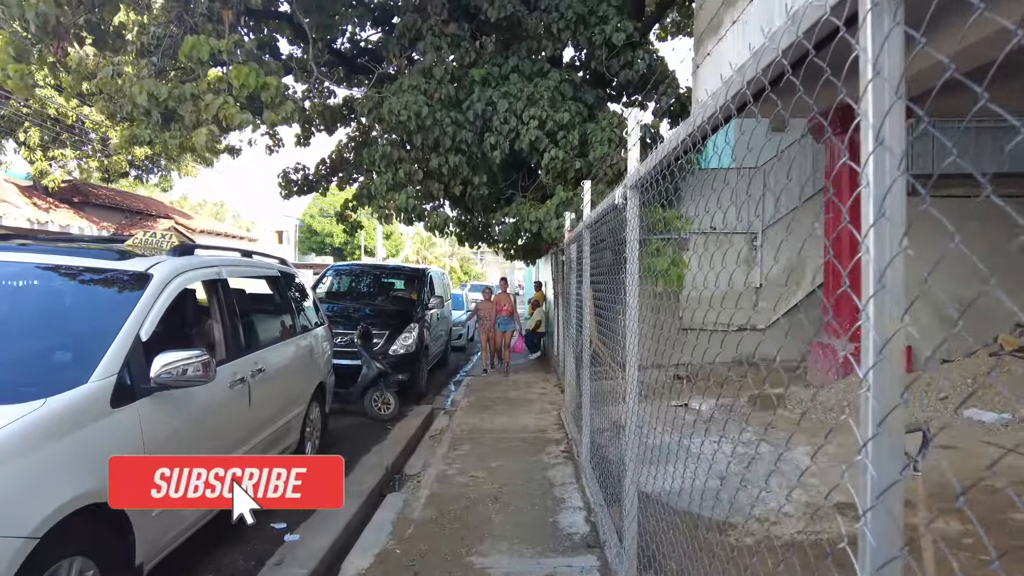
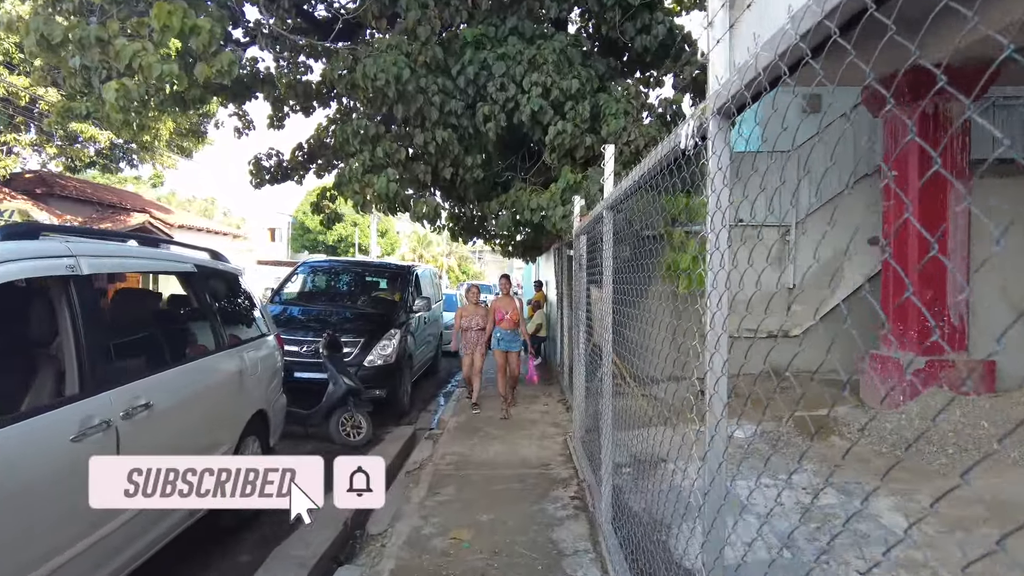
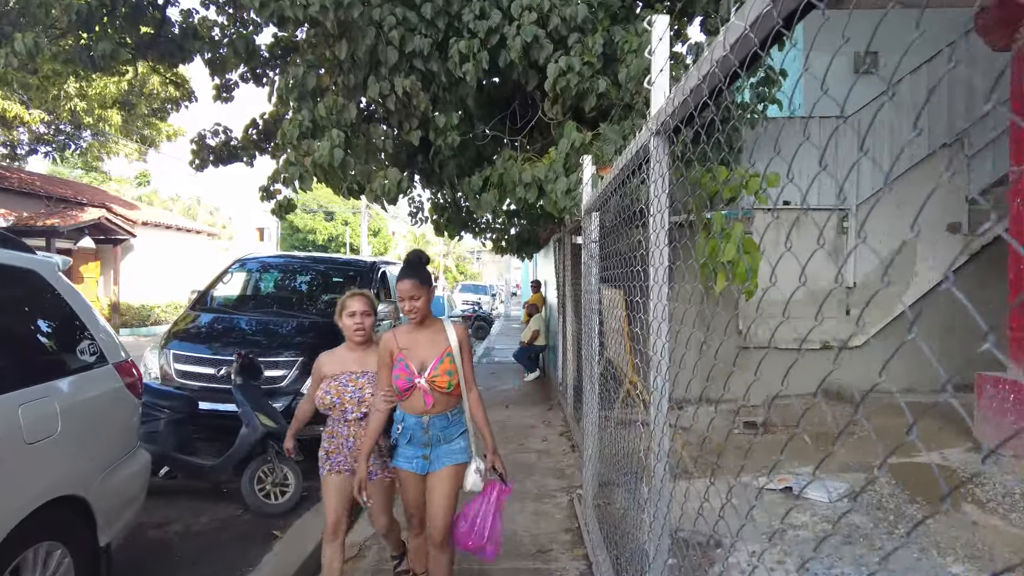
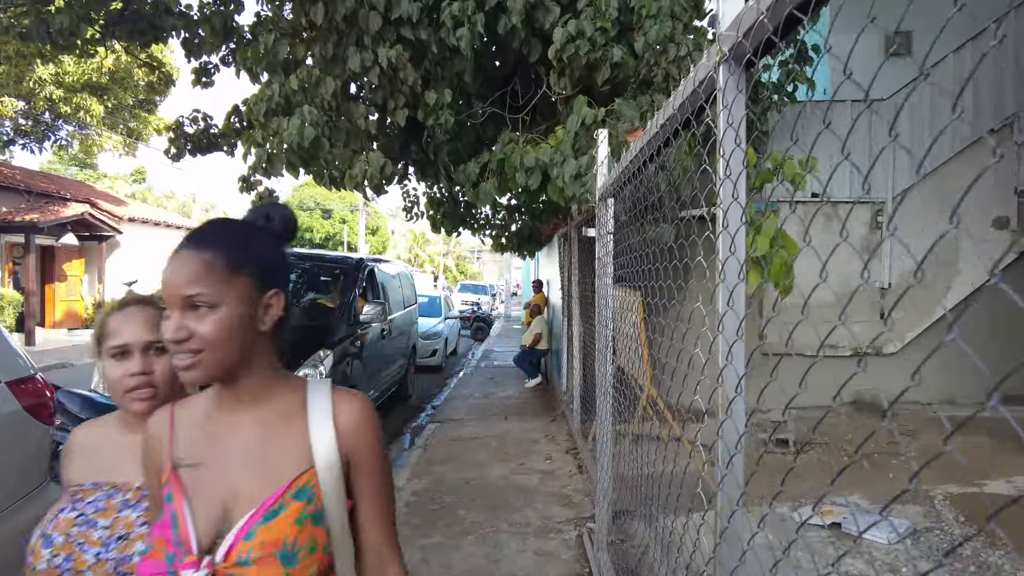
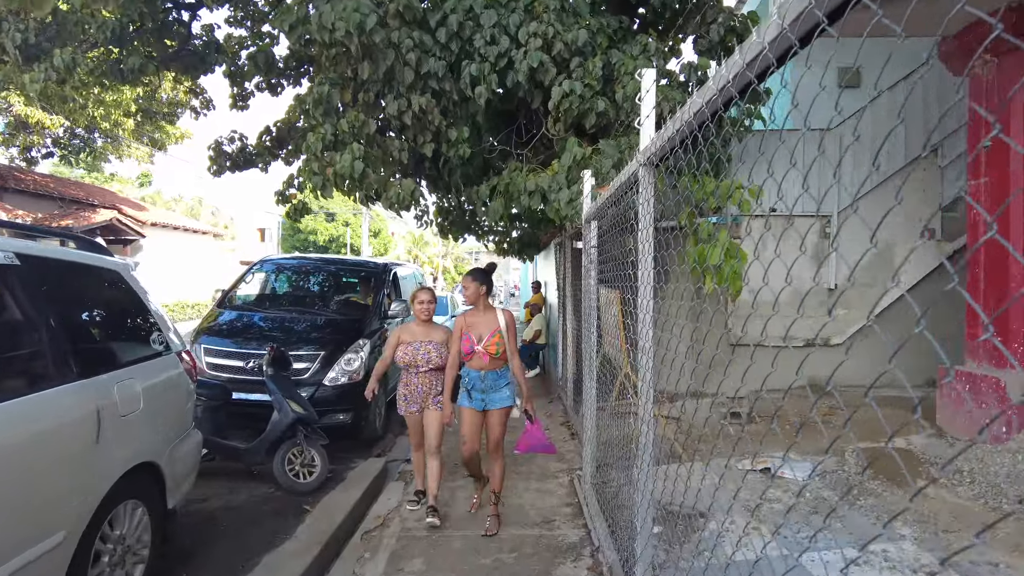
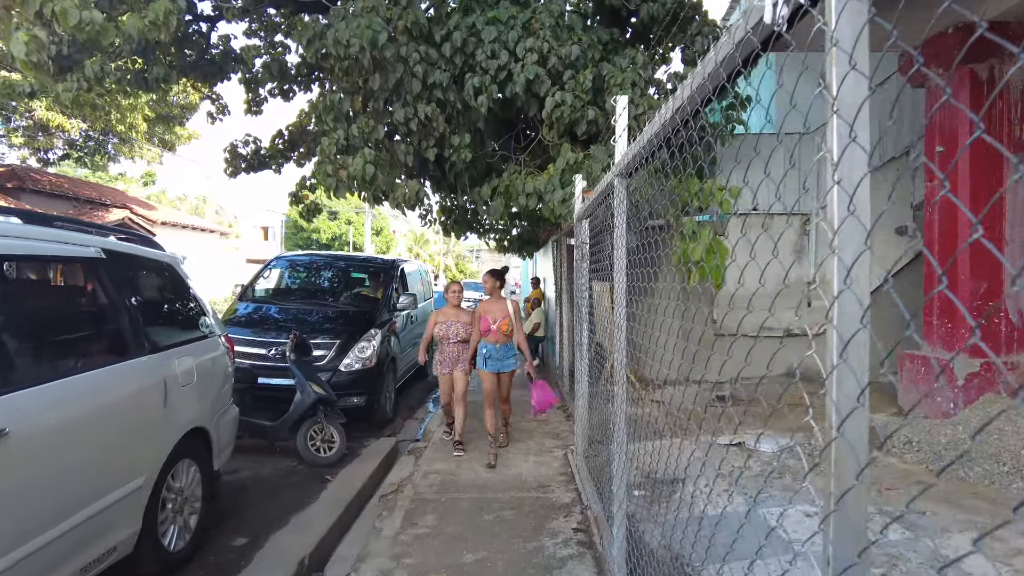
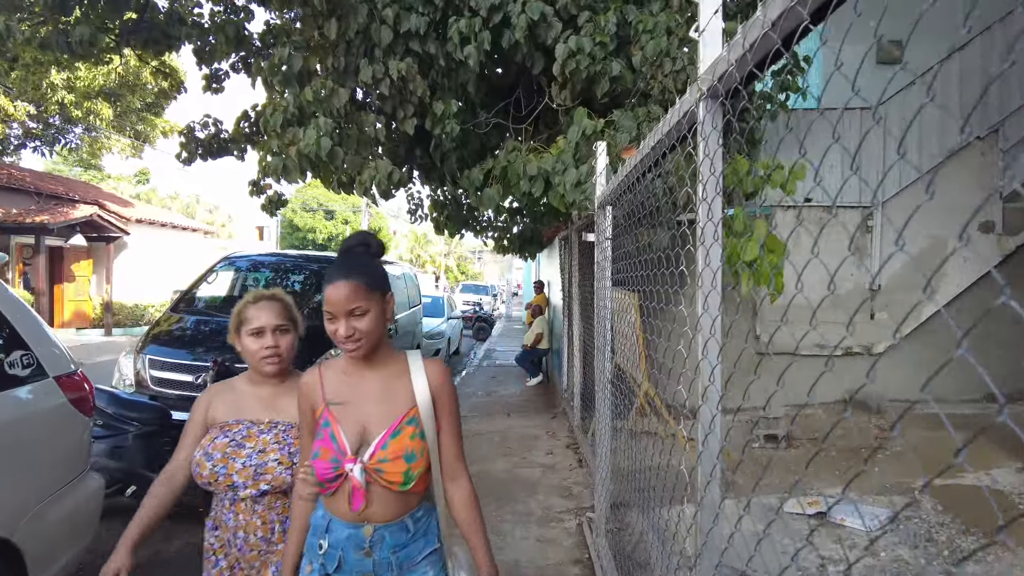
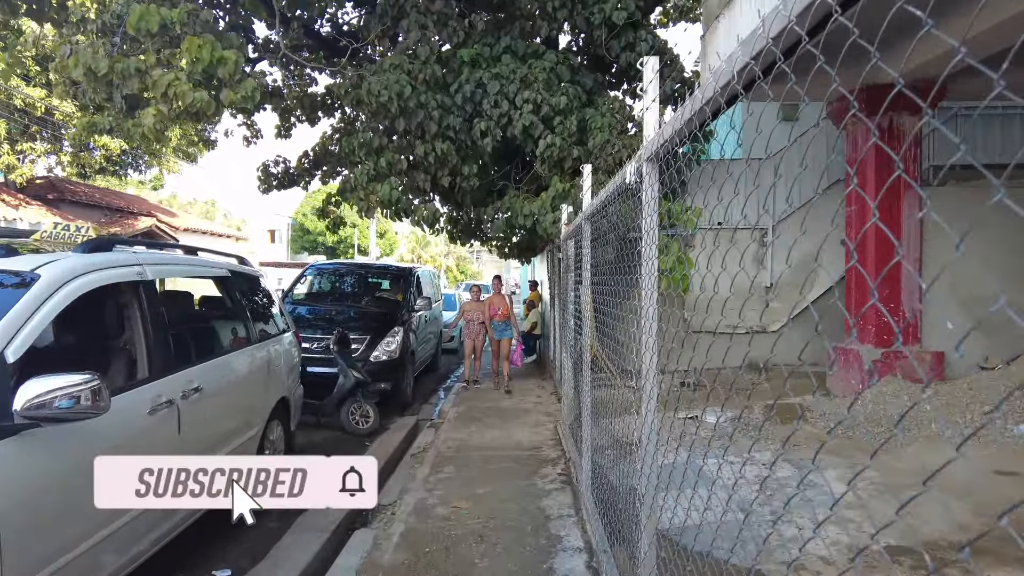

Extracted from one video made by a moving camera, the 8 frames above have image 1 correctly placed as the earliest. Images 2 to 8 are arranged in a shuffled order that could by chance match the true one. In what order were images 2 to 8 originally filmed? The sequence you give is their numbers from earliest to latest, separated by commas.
8, 2, 6, 5, 3, 7, 4
